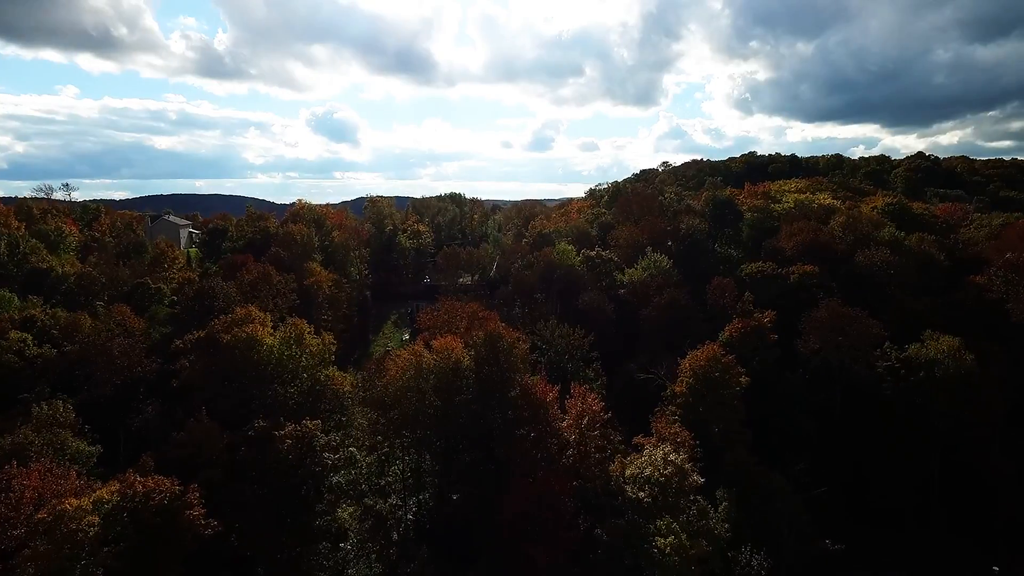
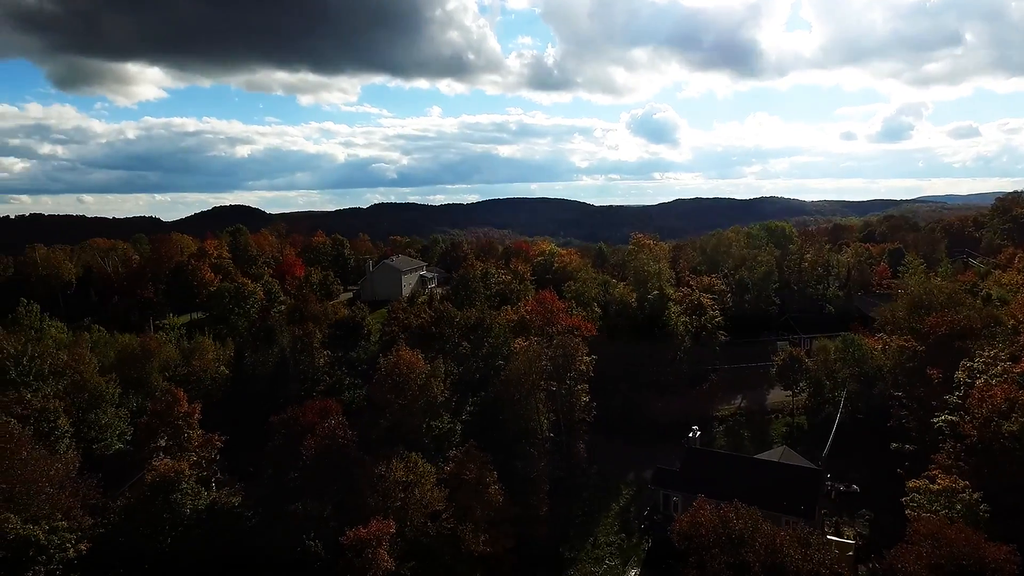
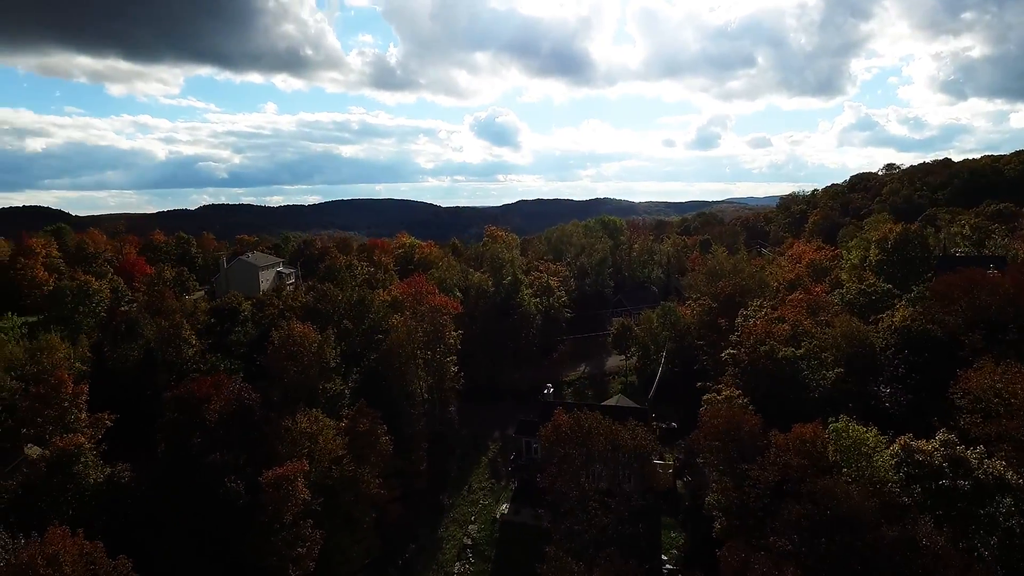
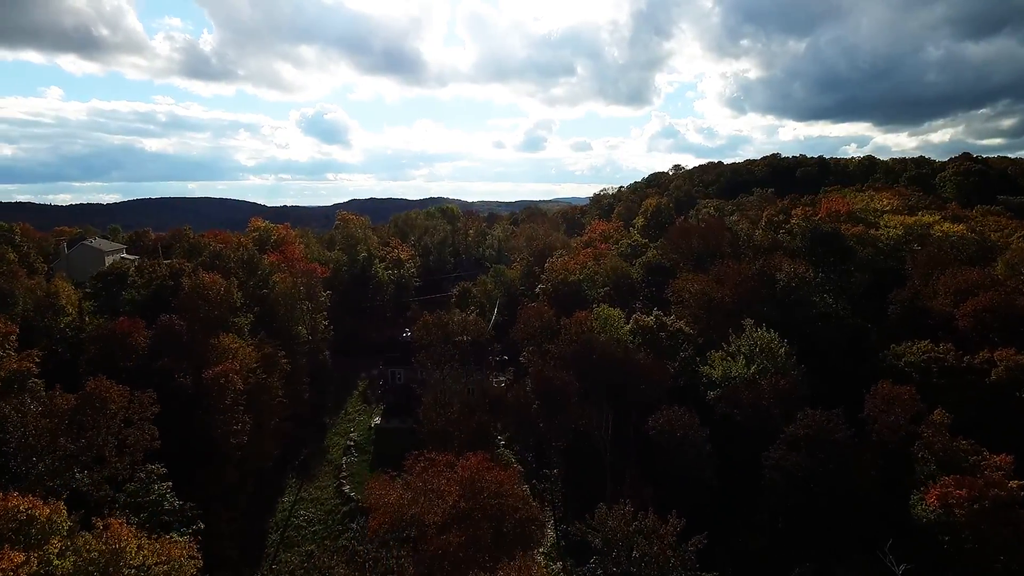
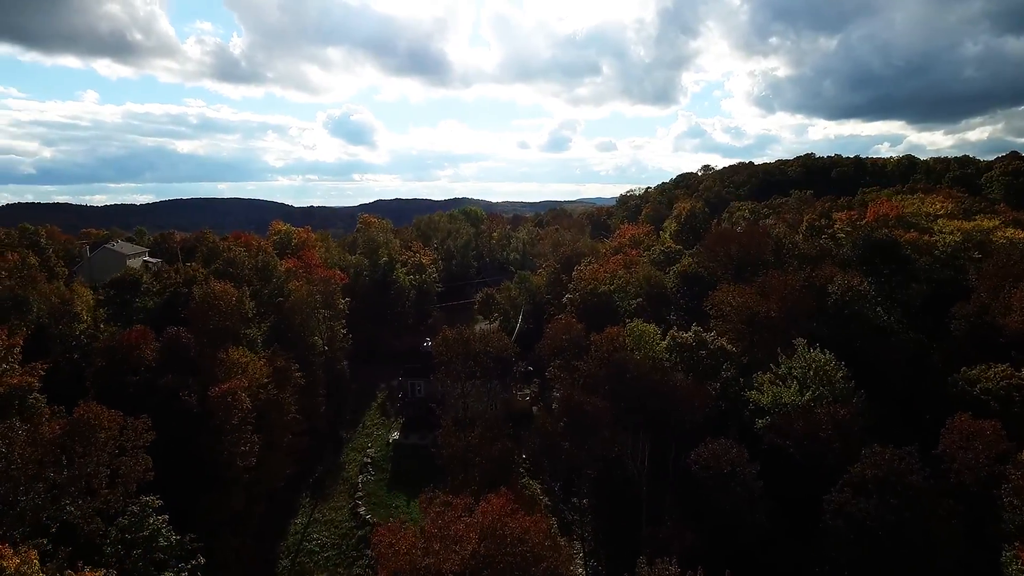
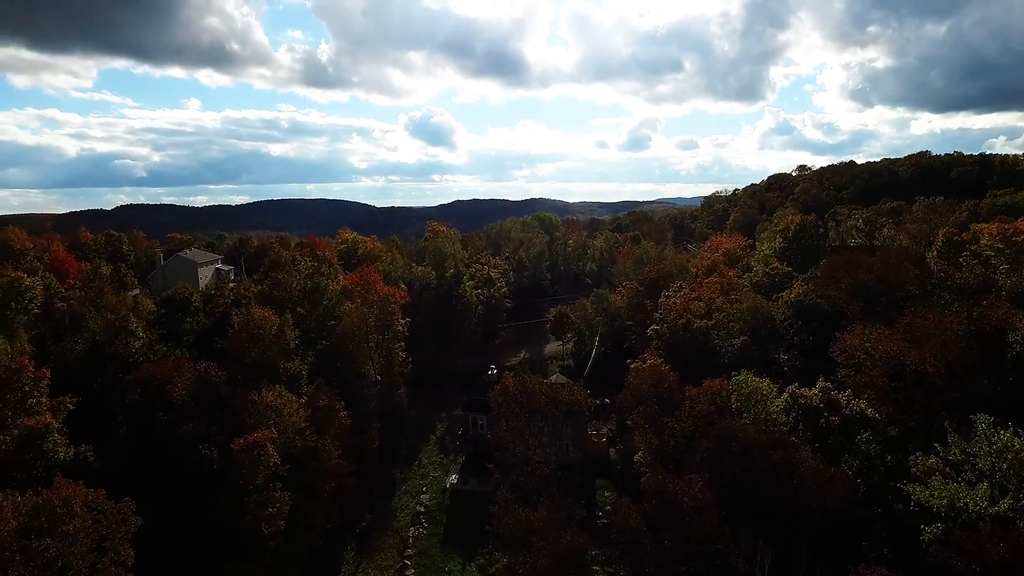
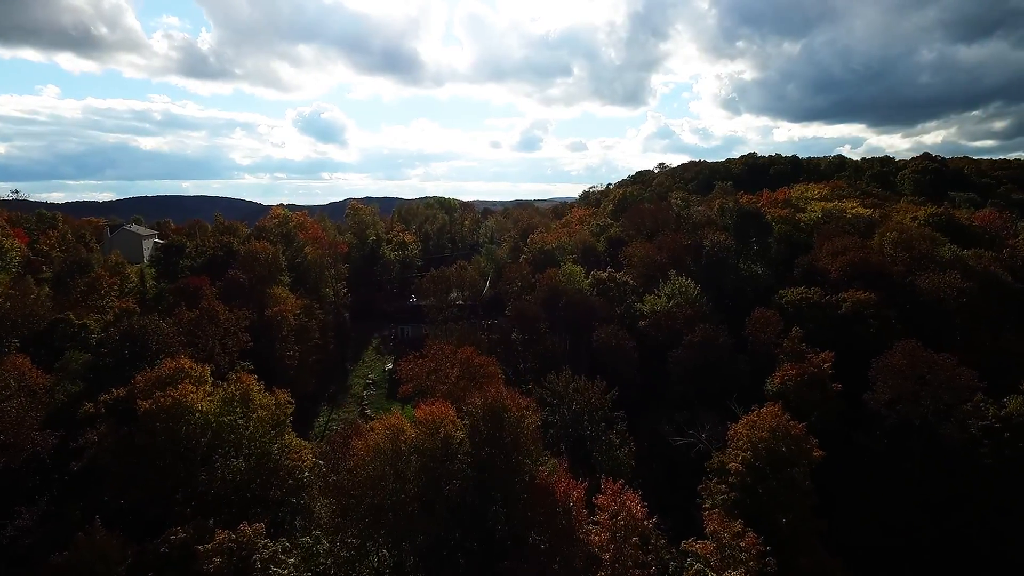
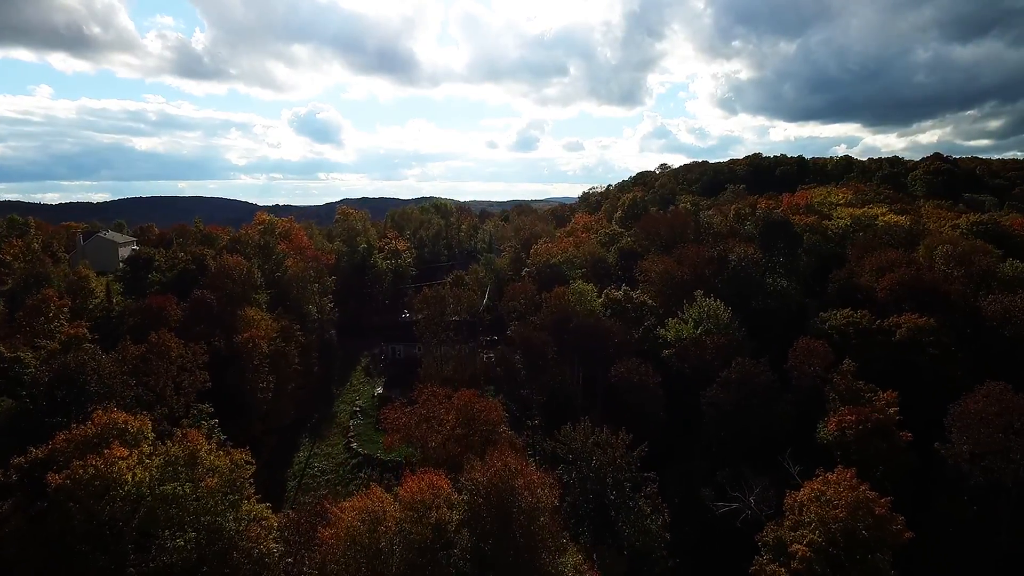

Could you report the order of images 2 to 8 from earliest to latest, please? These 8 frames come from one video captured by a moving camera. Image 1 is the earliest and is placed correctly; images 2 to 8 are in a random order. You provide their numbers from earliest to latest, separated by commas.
7, 8, 4, 5, 6, 3, 2
